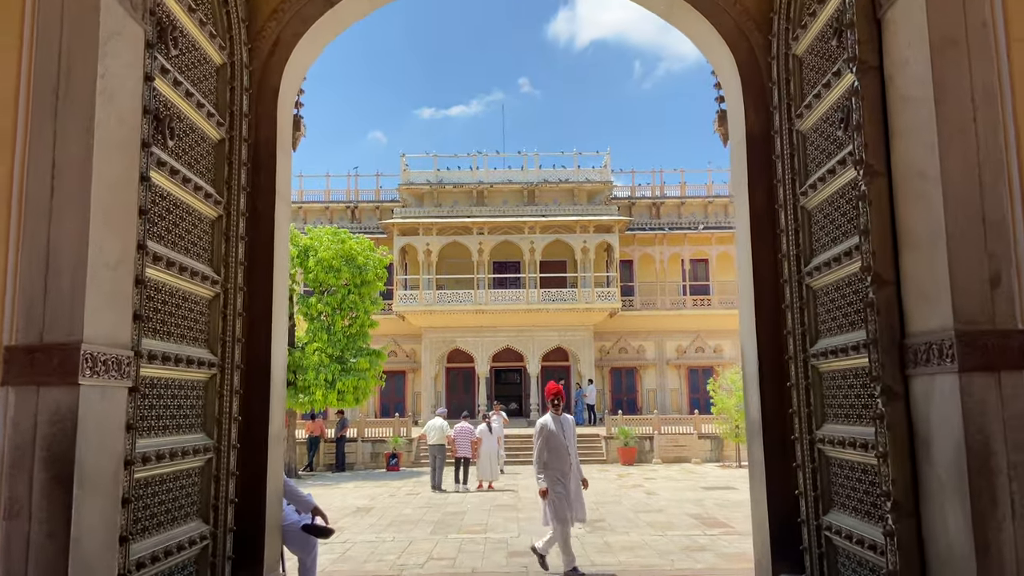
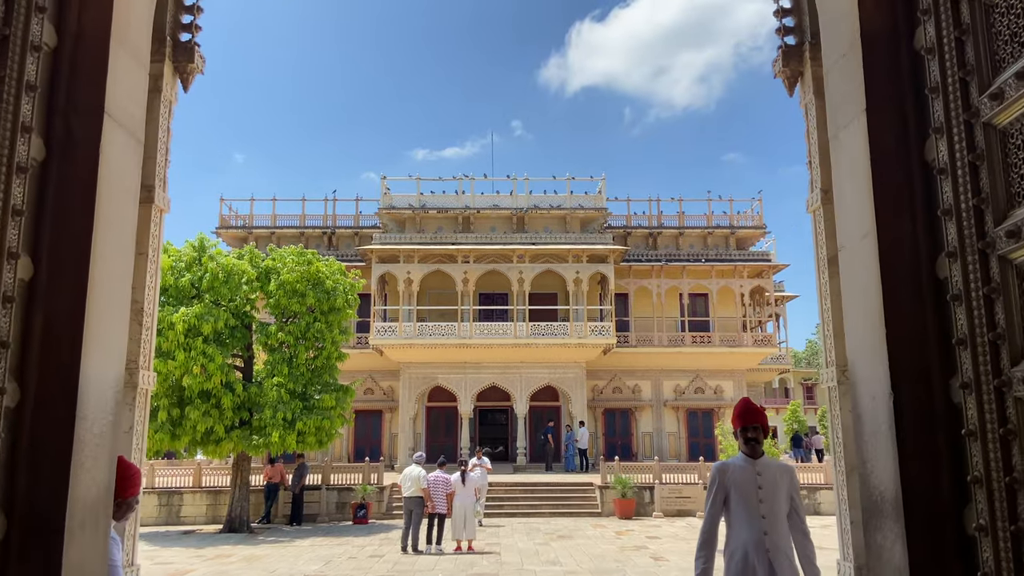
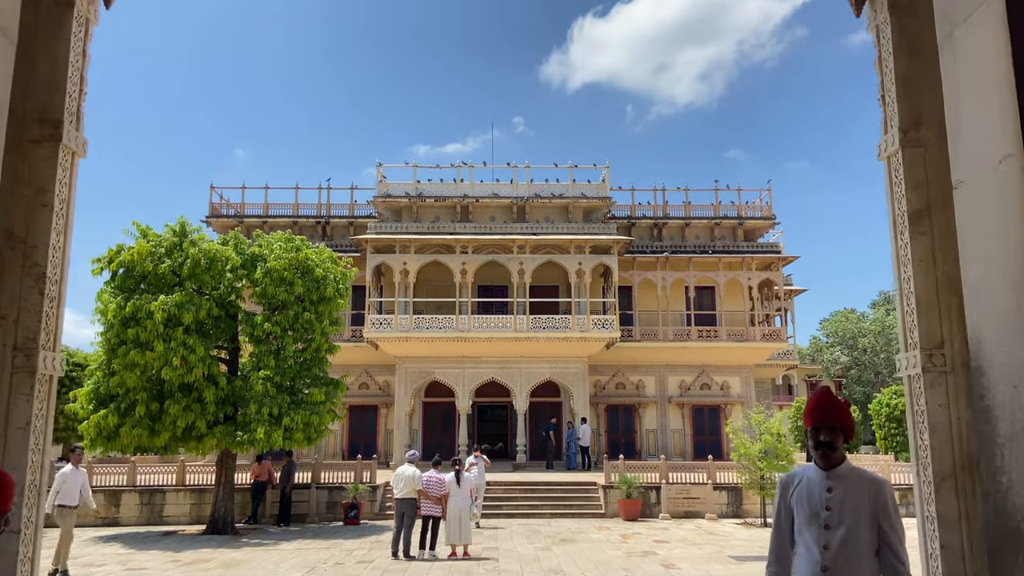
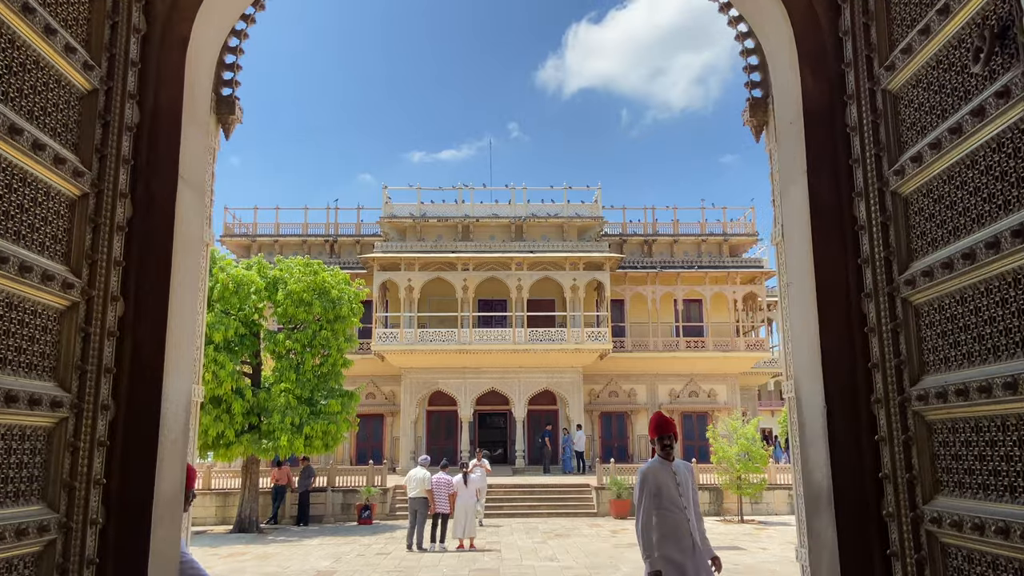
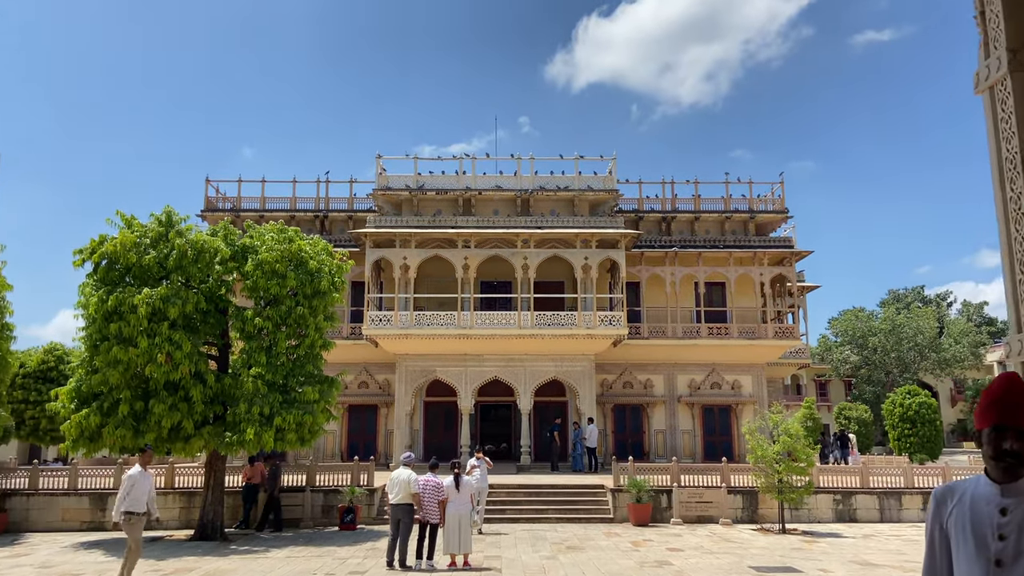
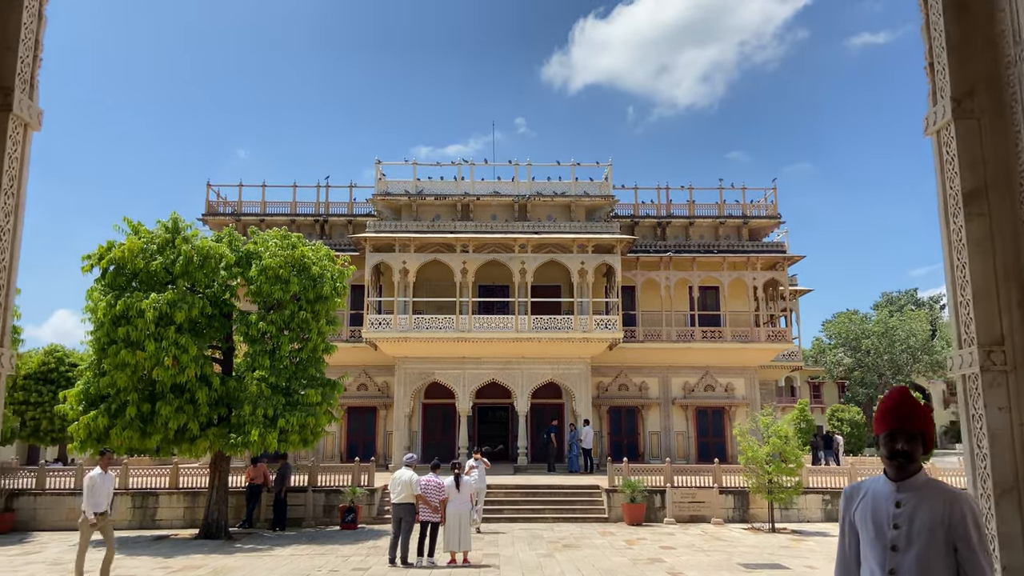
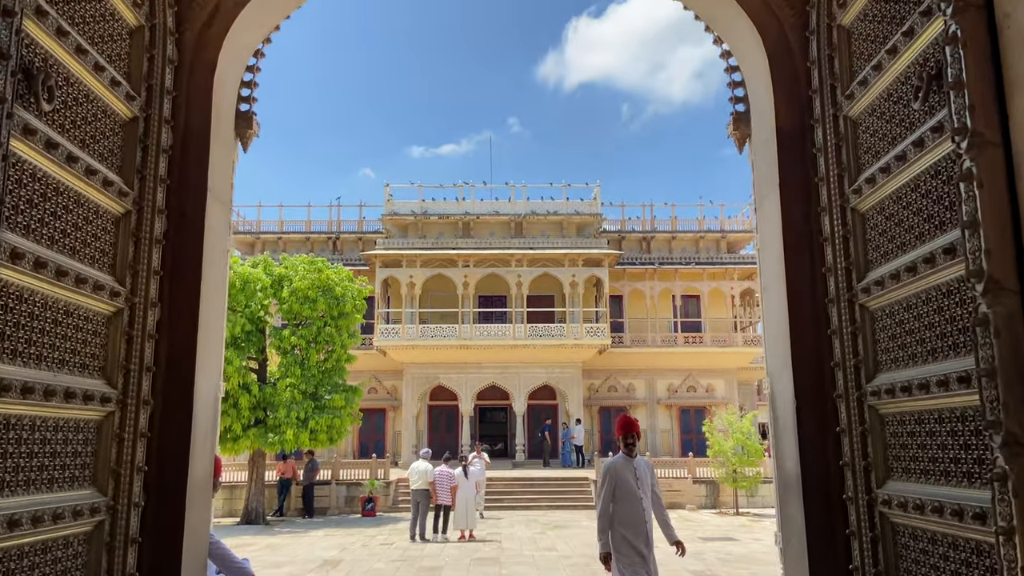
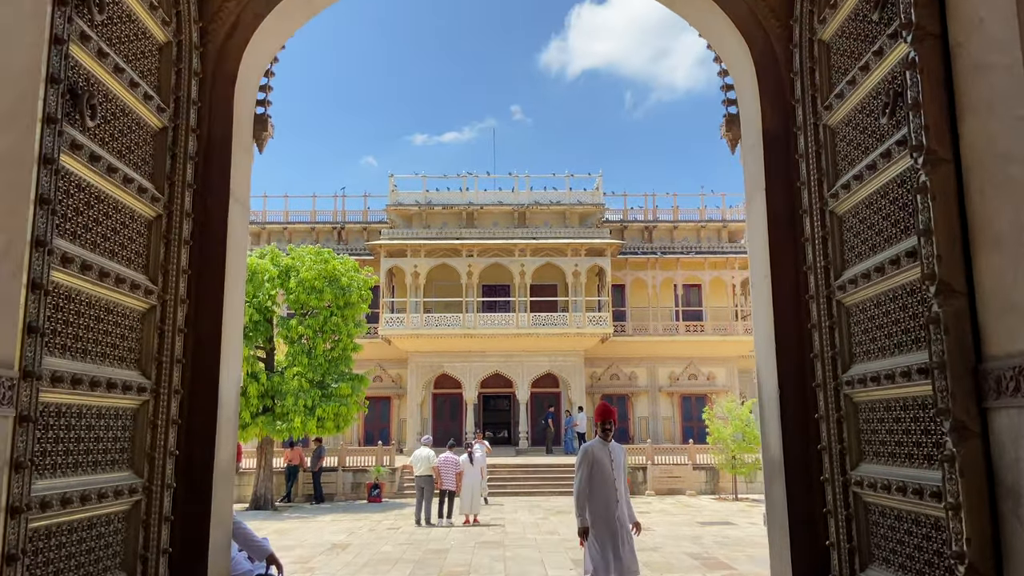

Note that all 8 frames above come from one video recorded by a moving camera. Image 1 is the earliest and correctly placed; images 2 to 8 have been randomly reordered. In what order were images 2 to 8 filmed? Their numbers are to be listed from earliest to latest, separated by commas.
8, 7, 4, 2, 3, 6, 5
